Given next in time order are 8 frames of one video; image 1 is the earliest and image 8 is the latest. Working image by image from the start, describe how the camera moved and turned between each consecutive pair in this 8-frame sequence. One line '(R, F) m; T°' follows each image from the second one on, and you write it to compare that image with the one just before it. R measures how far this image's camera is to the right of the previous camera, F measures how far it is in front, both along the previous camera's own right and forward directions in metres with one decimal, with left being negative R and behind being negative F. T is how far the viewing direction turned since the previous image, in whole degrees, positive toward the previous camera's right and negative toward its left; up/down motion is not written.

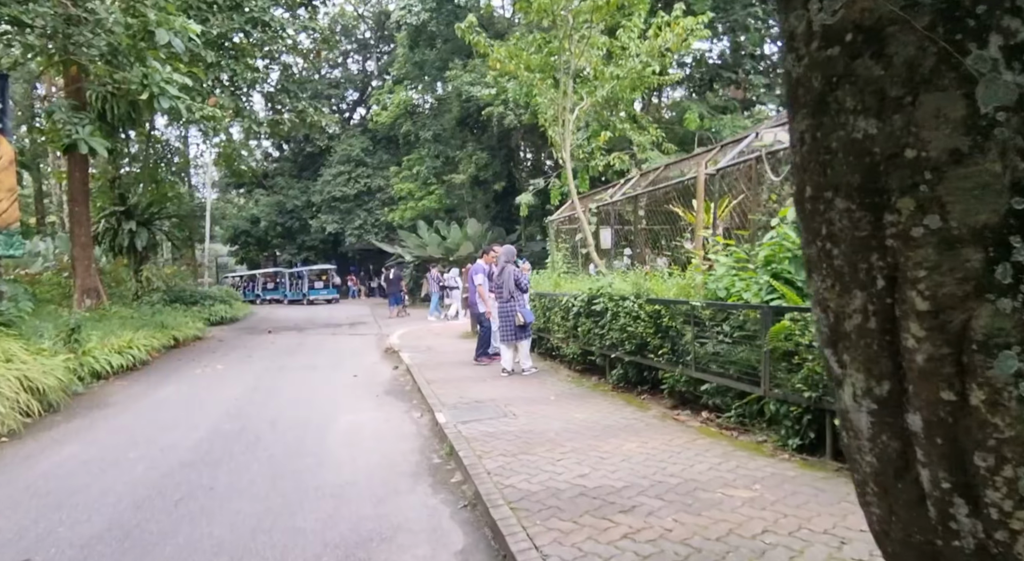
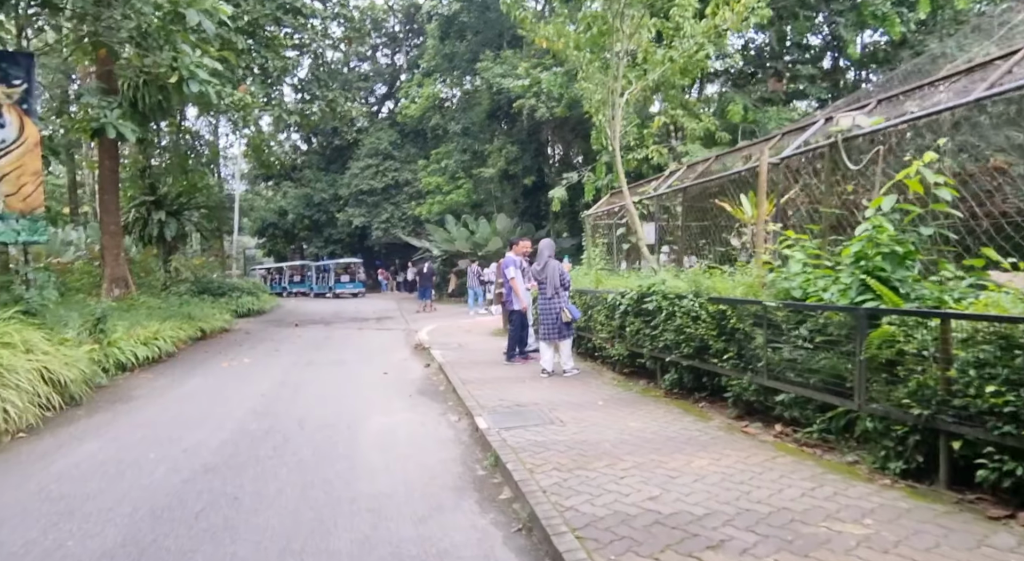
(-0.2, +0.5) m; -2°
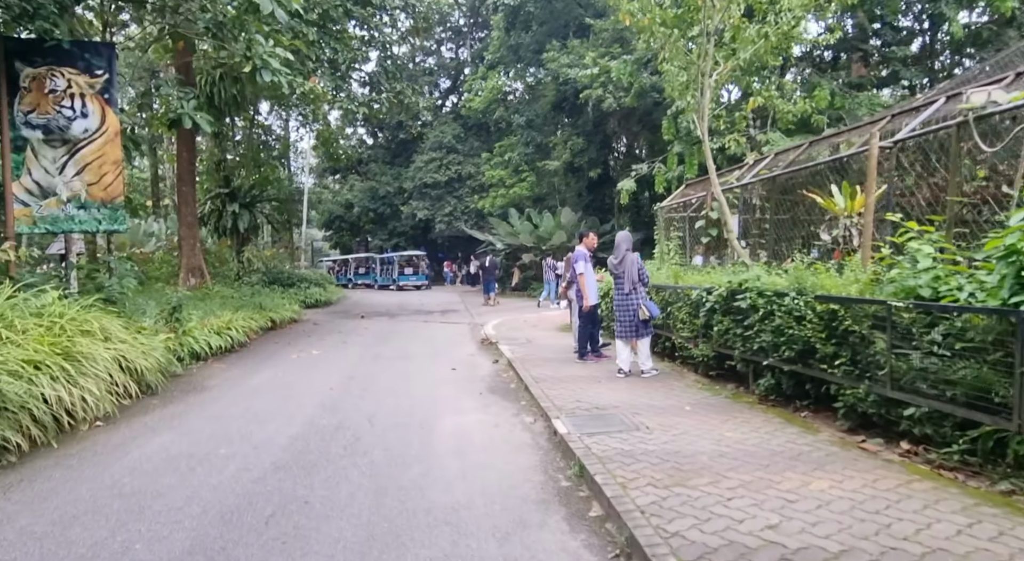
(-0.2, +0.4) m; -5°
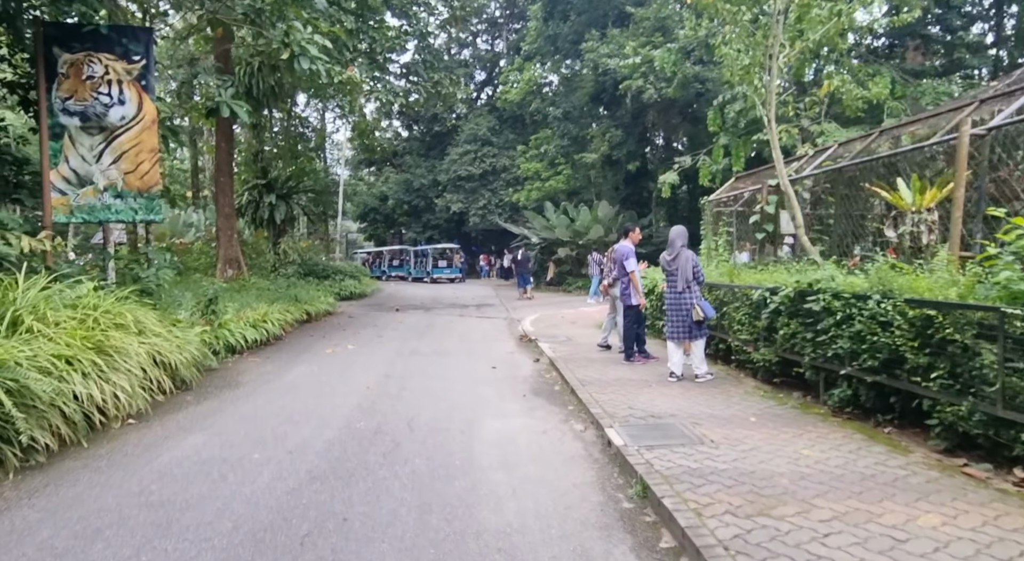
(-0.2, +0.4) m; -3°
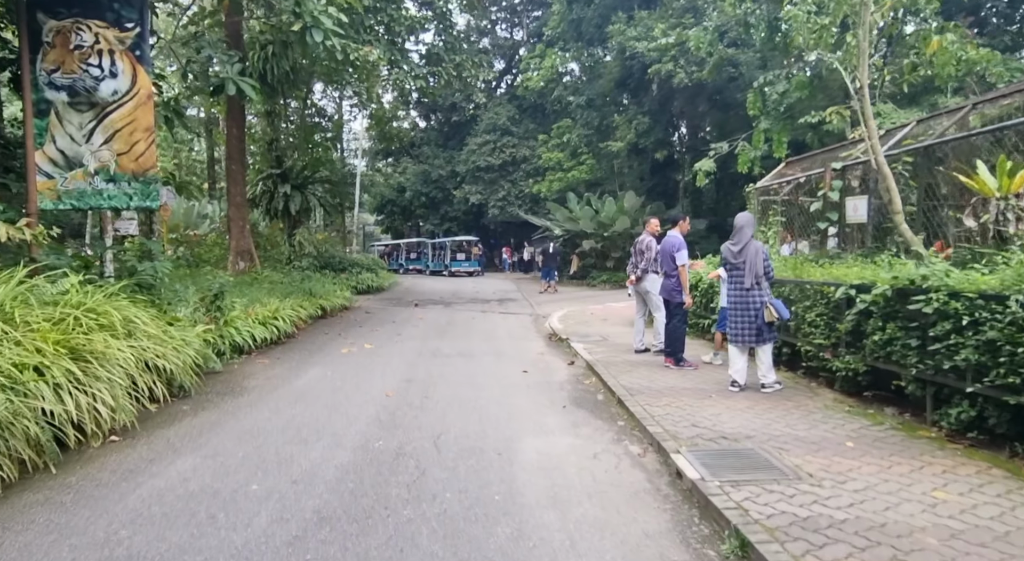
(-0.2, +0.9) m; -1°
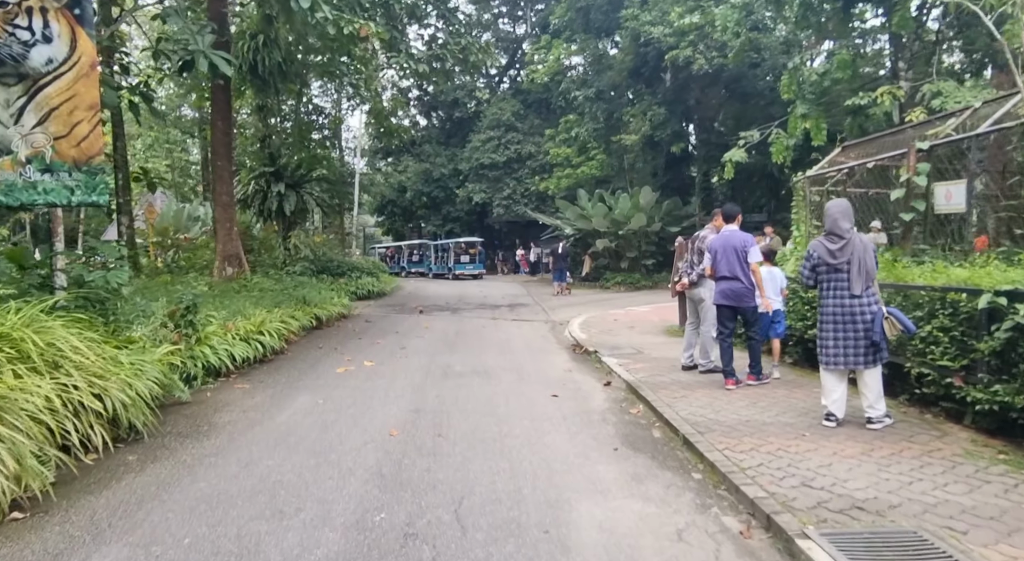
(-0.3, +1.3) m; 0°
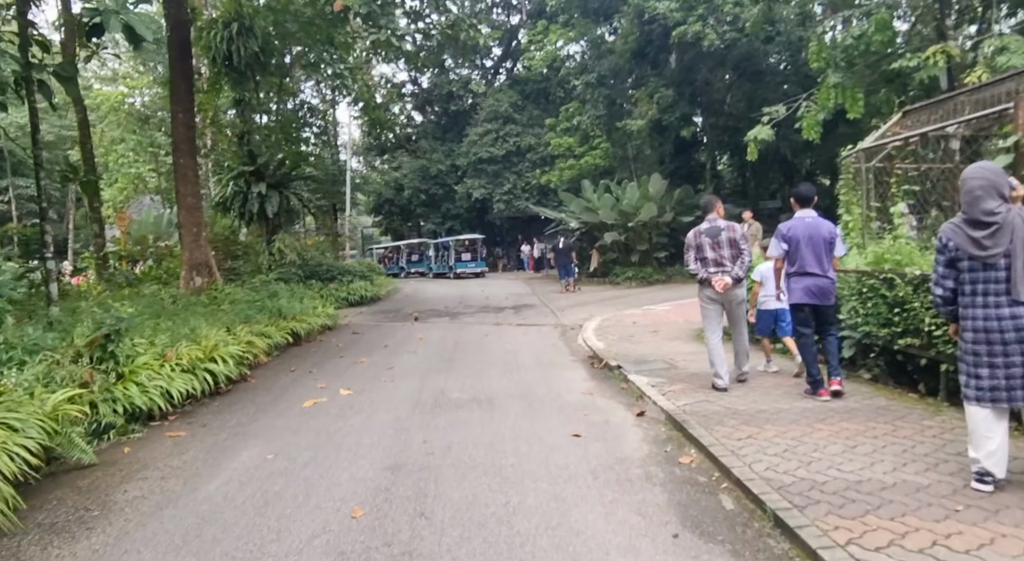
(0.0, +1.5) m; 0°
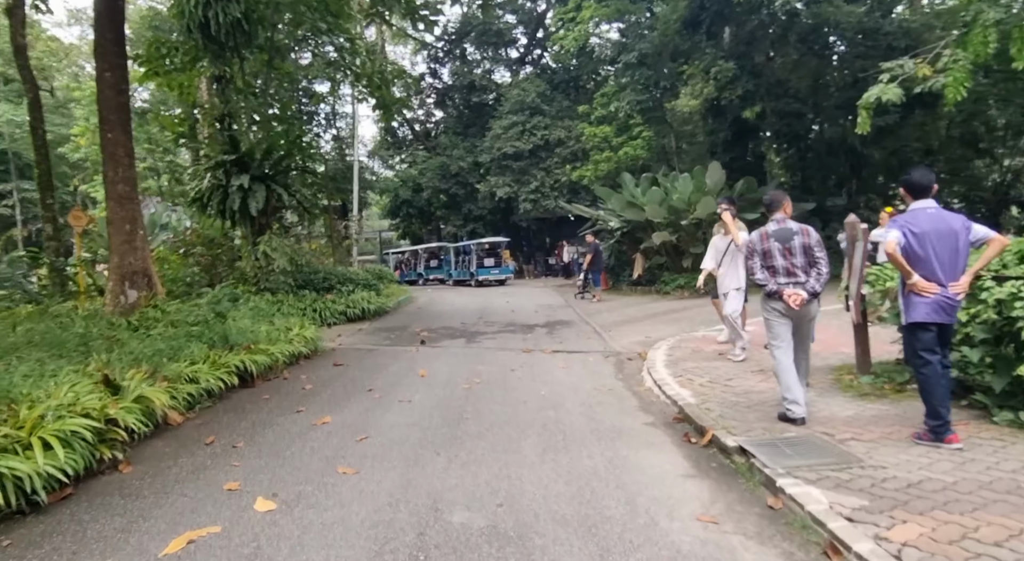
(-0.2, +3.2) m; -2°
